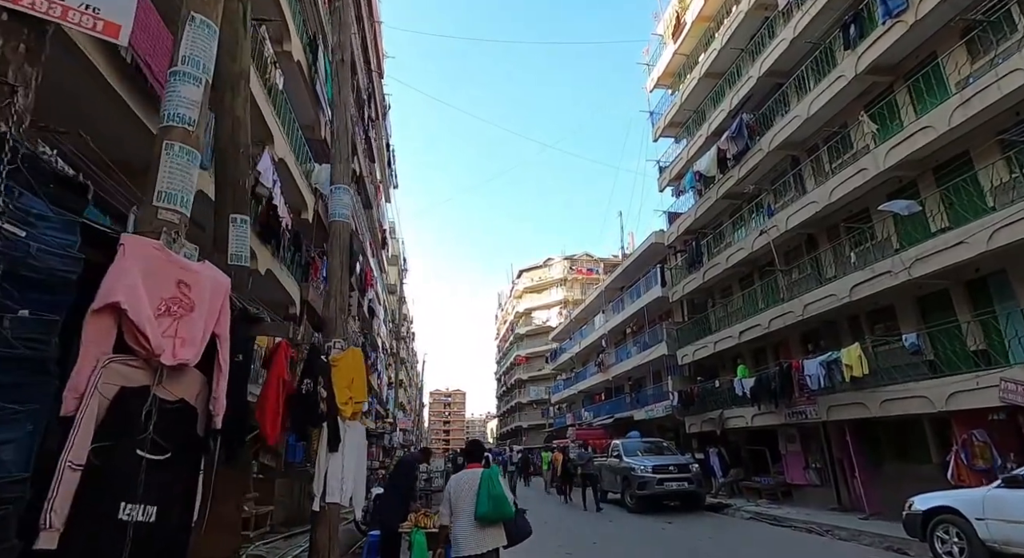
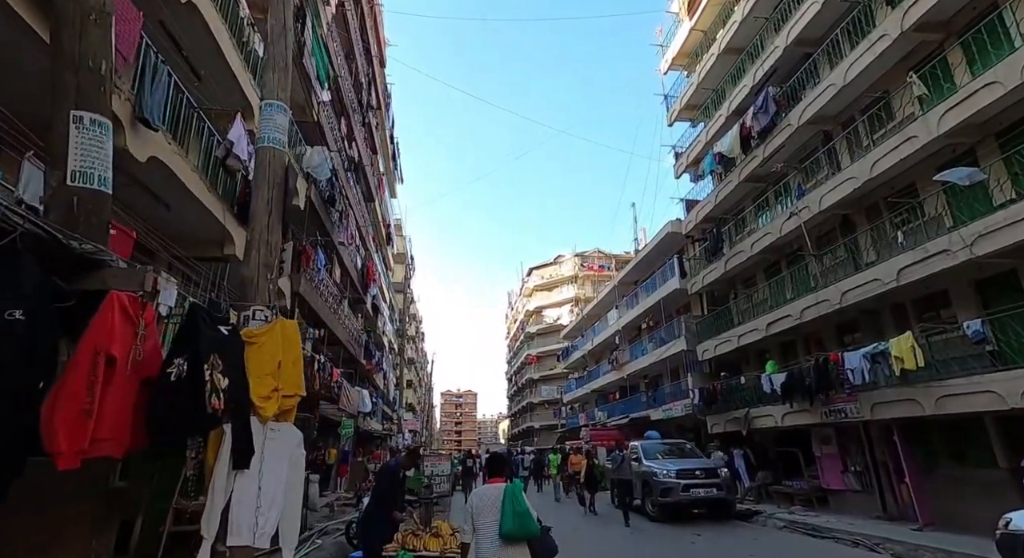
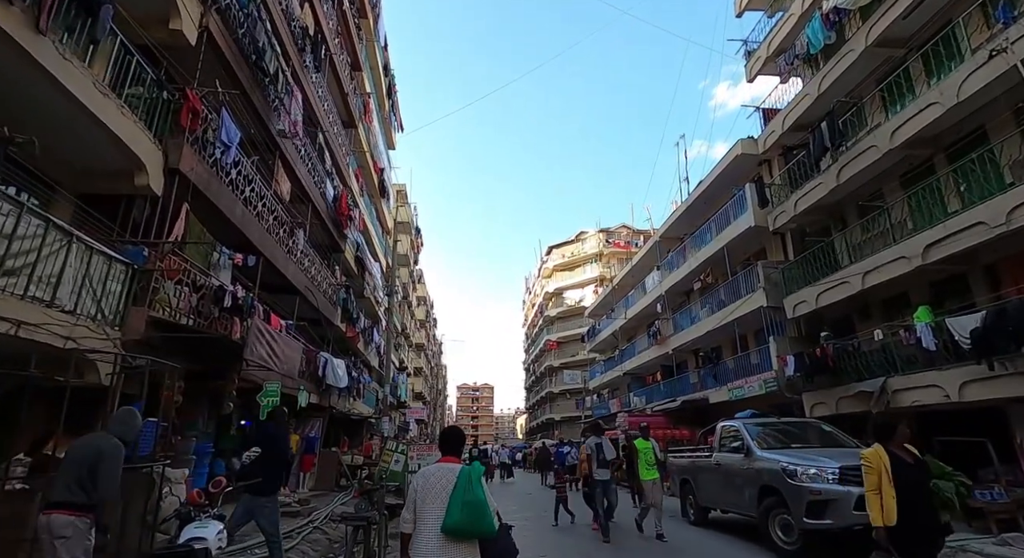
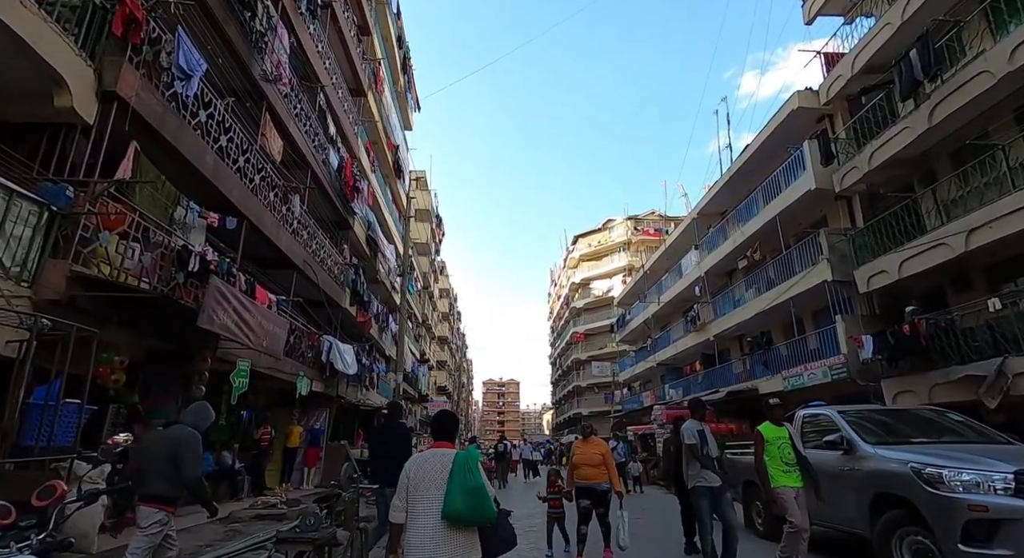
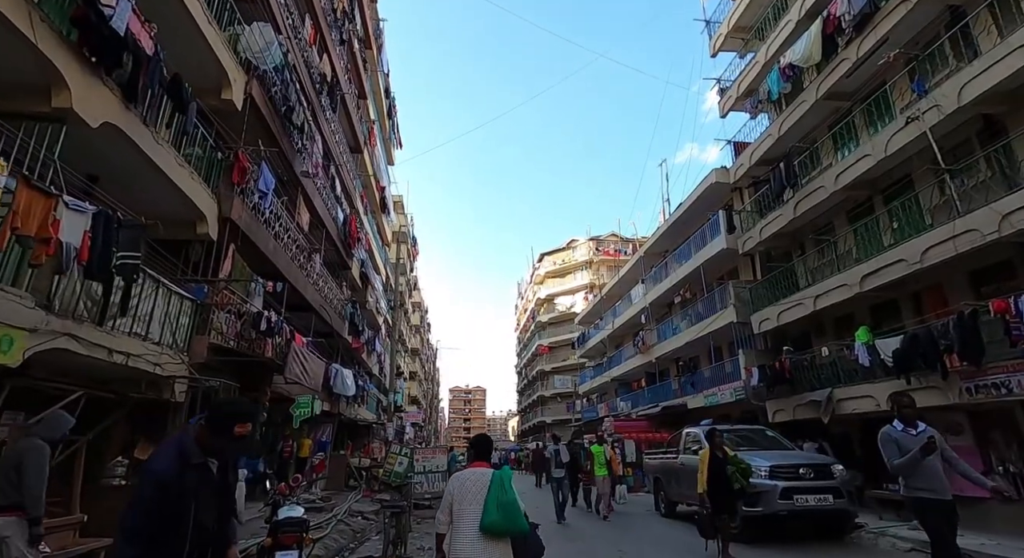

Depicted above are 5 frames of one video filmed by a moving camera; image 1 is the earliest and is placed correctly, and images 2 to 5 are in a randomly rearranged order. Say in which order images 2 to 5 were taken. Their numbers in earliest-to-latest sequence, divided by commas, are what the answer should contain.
2, 5, 3, 4
